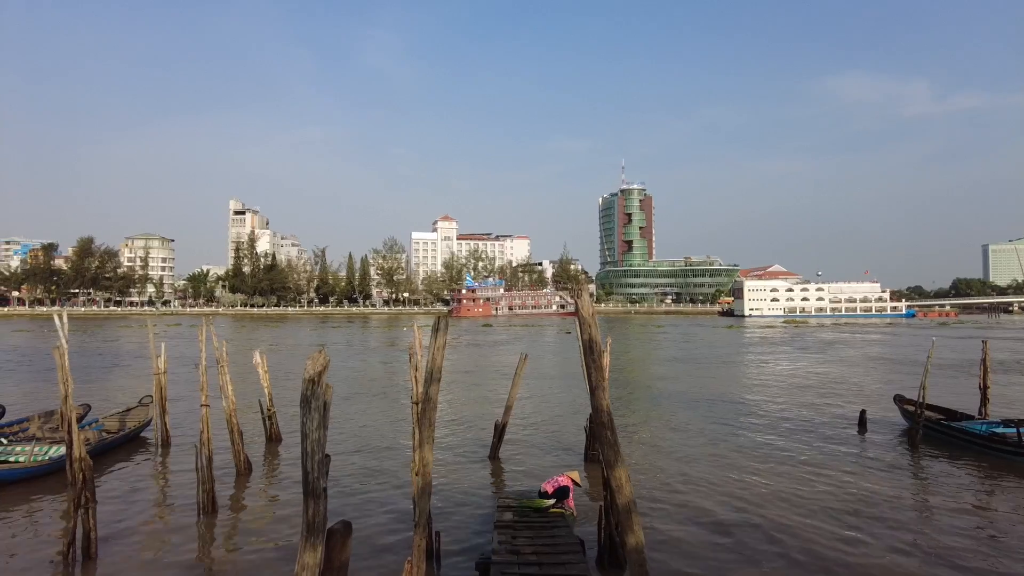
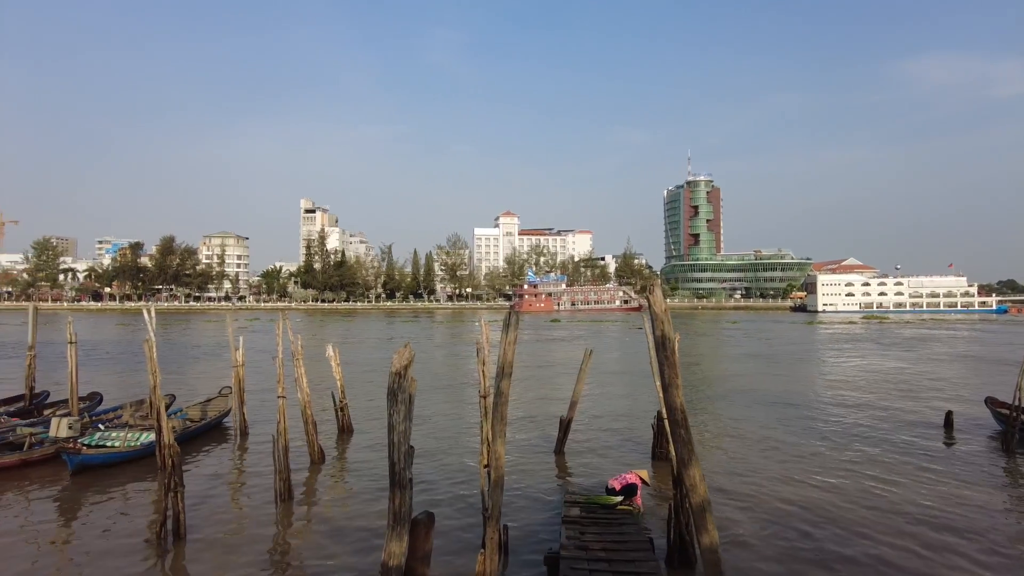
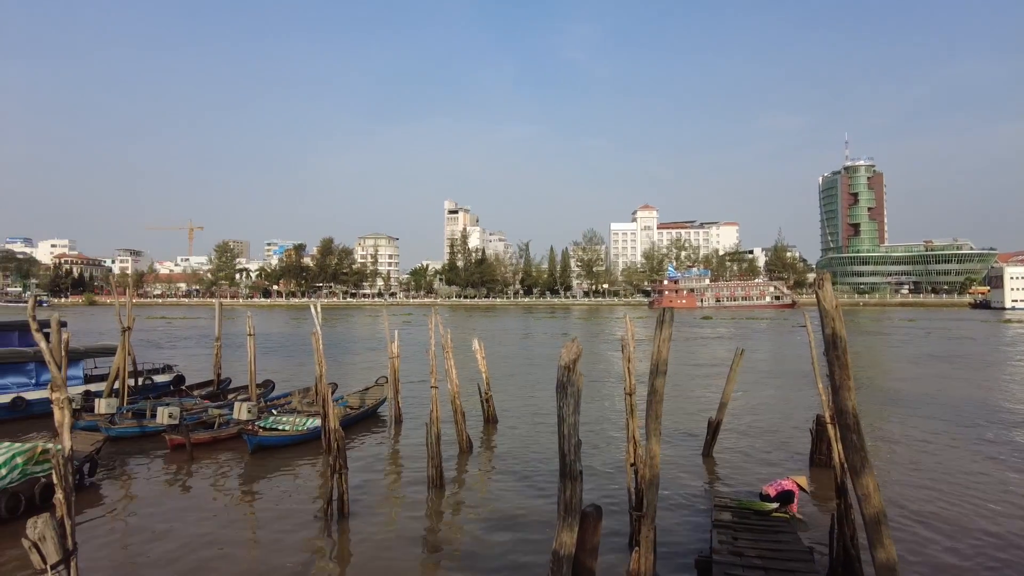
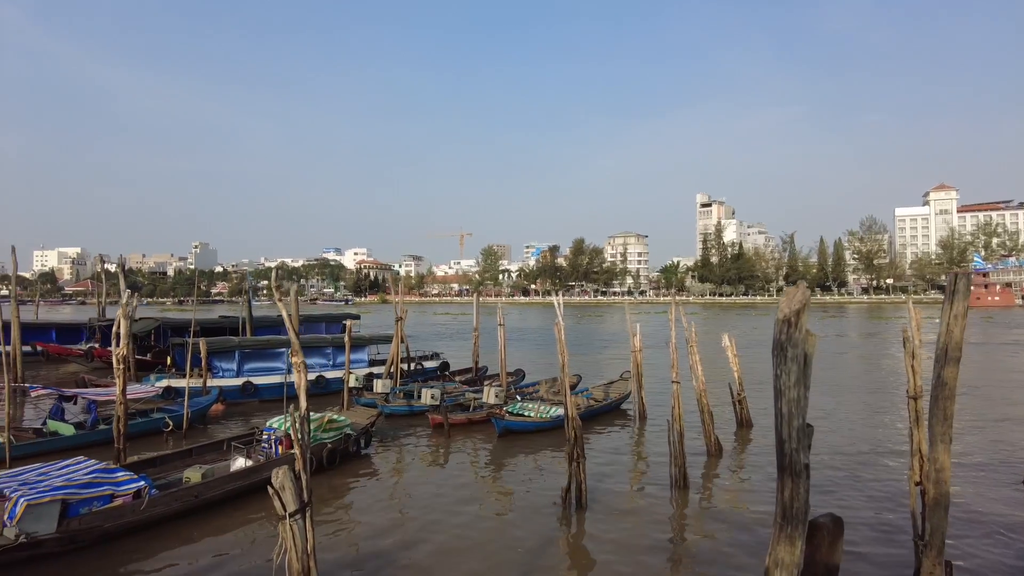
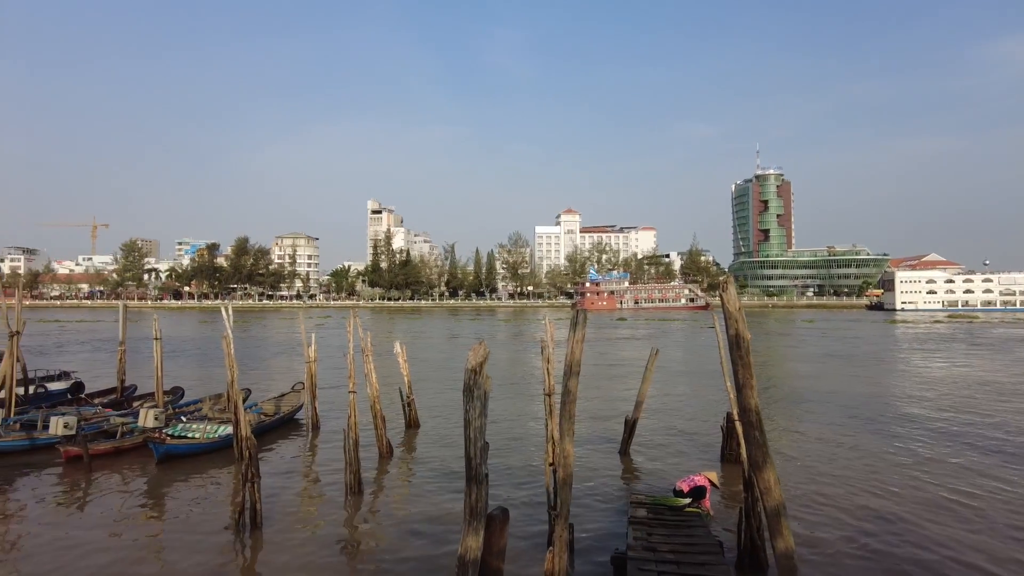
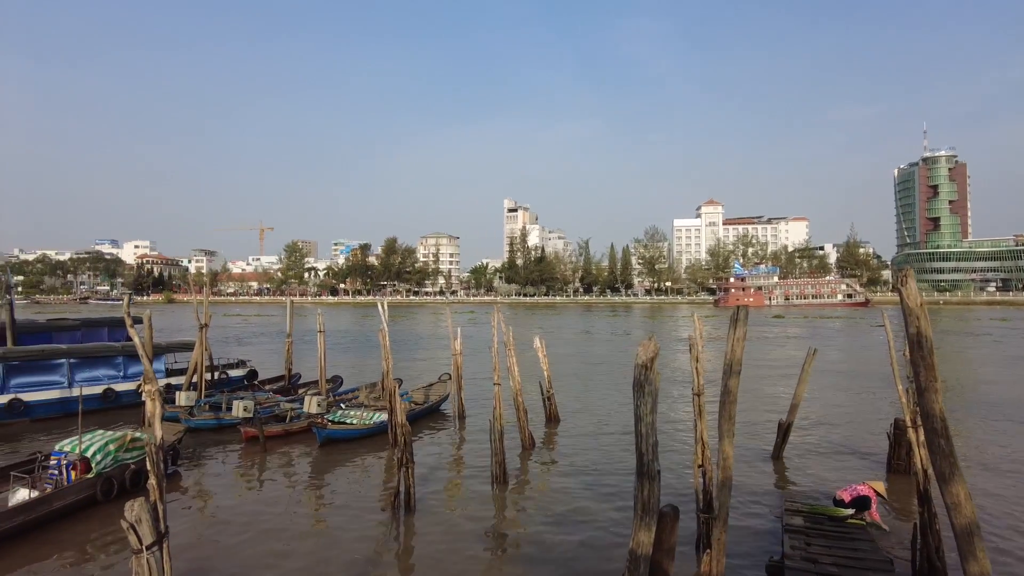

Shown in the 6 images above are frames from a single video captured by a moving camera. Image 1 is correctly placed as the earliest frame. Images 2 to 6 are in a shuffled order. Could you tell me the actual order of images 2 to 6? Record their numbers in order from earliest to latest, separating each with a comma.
2, 5, 3, 6, 4
